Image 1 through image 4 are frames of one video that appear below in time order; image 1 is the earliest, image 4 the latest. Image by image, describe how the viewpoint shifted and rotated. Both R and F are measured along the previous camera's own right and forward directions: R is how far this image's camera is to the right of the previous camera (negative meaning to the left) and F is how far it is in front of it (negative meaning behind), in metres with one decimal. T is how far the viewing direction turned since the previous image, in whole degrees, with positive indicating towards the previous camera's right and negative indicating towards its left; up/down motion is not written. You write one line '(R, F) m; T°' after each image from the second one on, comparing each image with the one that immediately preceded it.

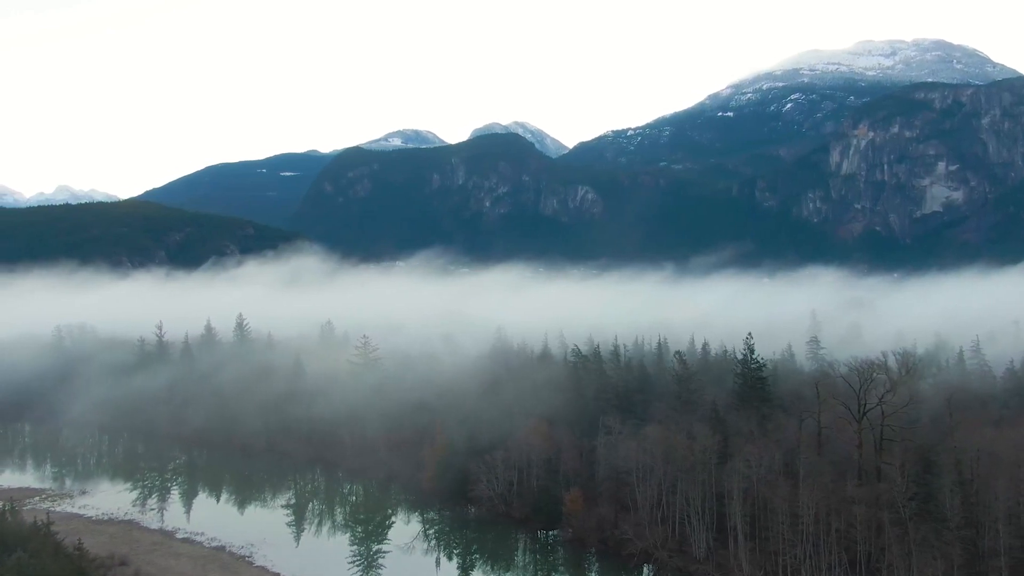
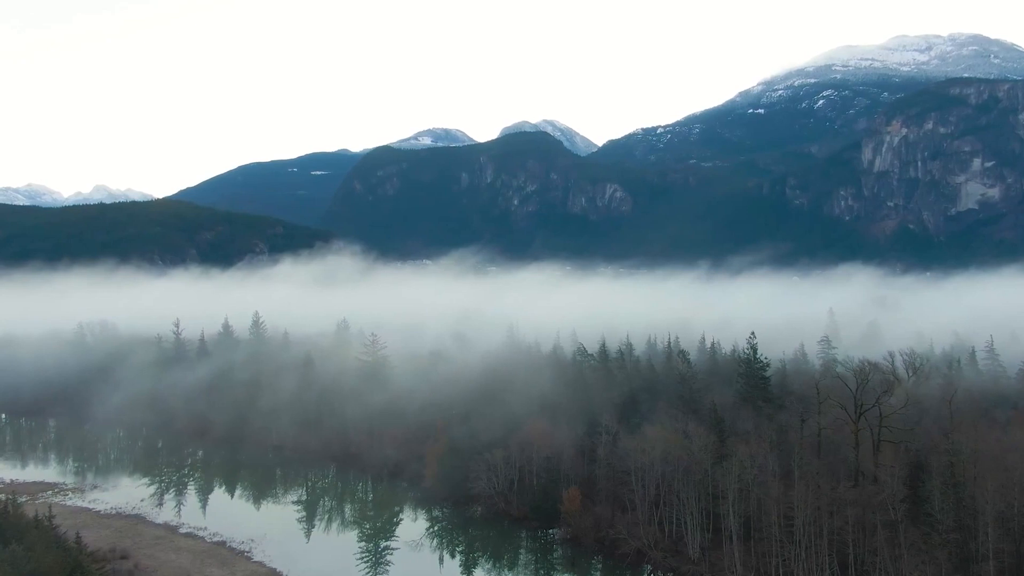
(+2.2, +0.1) m; -2°
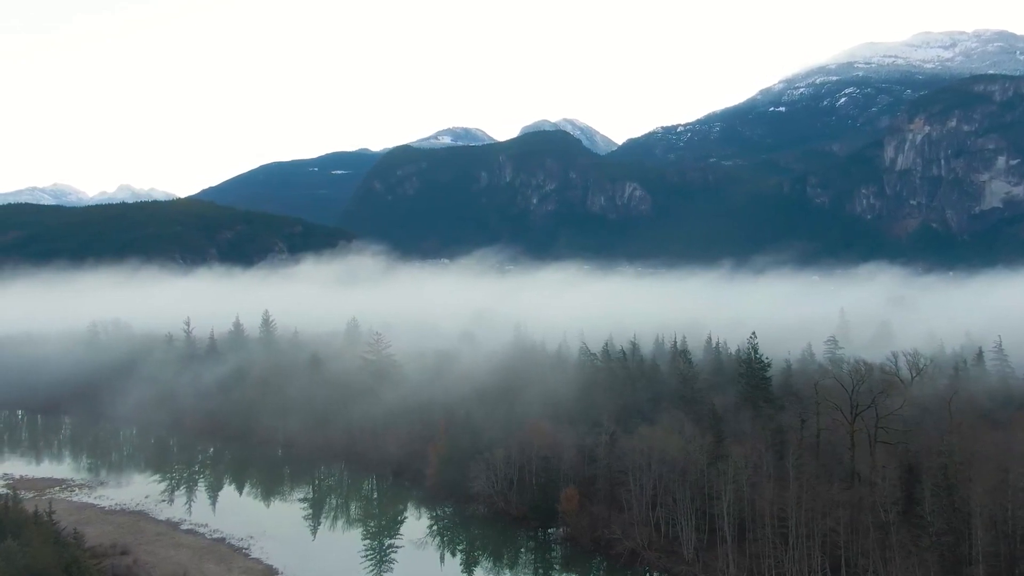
(+1.5, 0.0) m; -1°
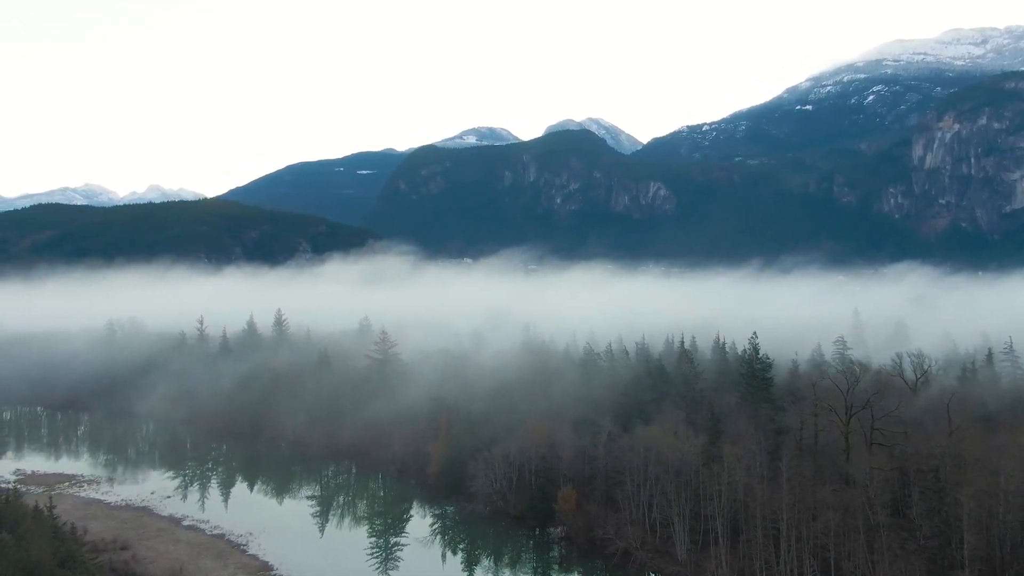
(+1.9, 0.0) m; -1°
